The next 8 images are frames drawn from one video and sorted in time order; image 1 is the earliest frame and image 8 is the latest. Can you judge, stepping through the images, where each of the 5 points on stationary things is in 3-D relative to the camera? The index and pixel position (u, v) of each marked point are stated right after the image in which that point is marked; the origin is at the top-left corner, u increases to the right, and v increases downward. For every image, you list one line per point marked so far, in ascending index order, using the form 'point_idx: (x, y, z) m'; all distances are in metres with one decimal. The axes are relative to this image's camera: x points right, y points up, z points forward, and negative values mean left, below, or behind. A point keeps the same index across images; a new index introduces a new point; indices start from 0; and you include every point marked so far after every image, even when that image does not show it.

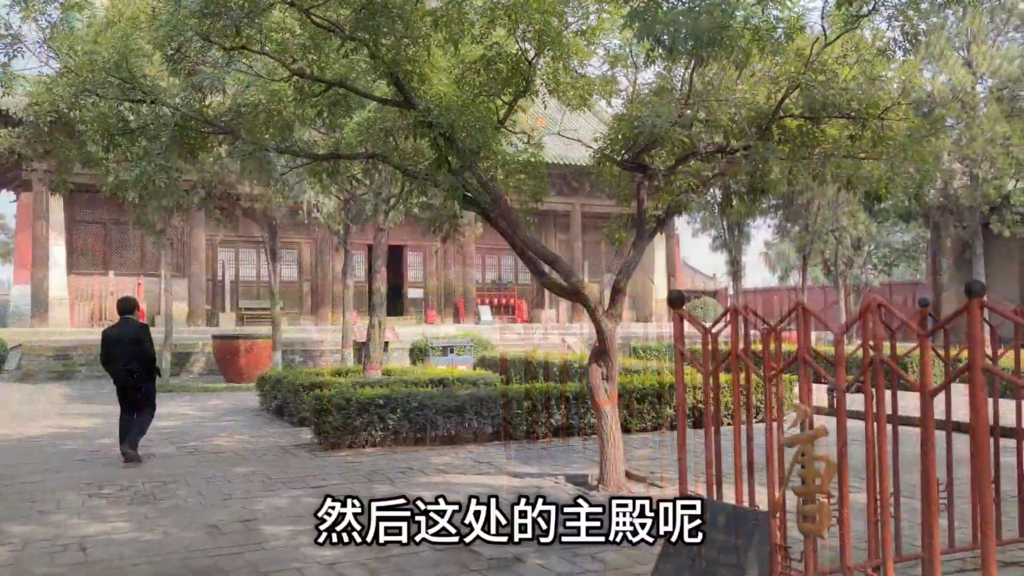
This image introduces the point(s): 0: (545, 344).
0: (+0.7, -1.2, +18.7) m
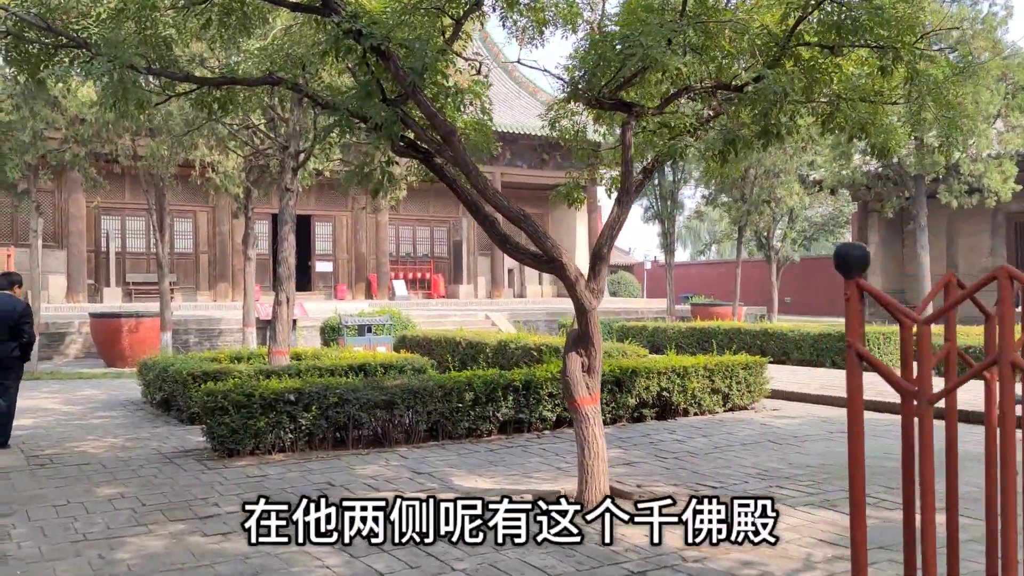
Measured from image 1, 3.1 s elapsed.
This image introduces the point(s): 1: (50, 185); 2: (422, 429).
0: (-0.8, -0.7, +17.3) m
1: (-9.1, +2.0, +17.5) m
2: (-0.7, -1.1, +6.9) m
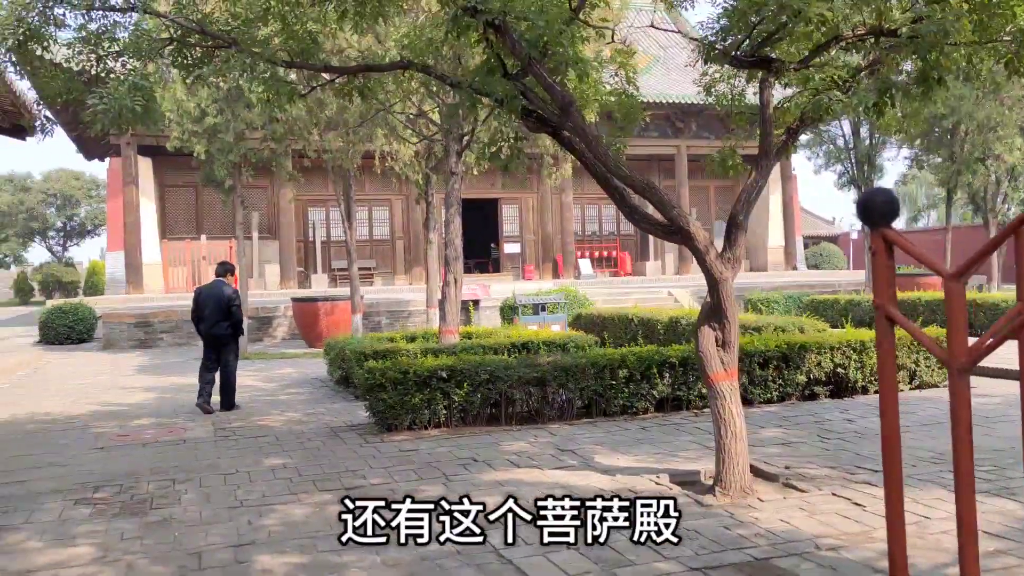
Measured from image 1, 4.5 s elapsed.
0: (+2.7, -0.2, +17.1) m
1: (-5.4, +2.3, +19.0) m
2: (+0.5, -0.9, +6.8) m
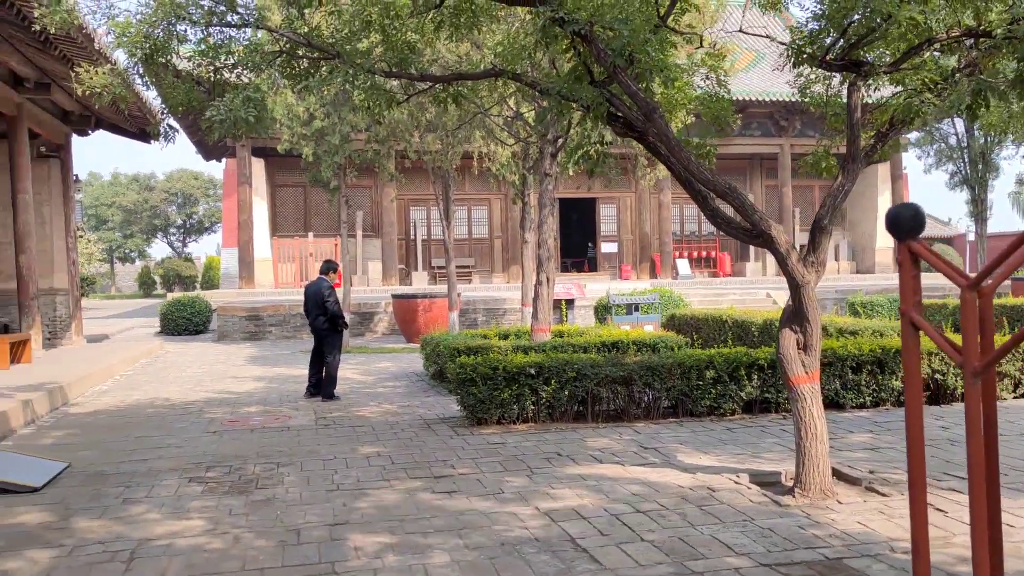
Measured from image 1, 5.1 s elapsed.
0: (+4.5, -0.2, +16.8) m
1: (-3.3, +2.4, +19.7) m
2: (+1.2, -0.9, +6.9) m
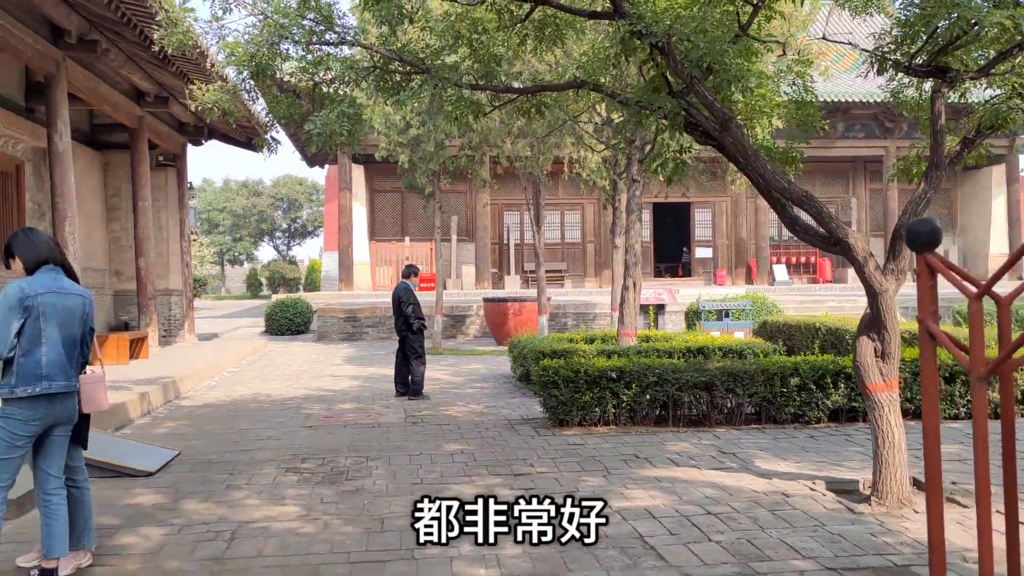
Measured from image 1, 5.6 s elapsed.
0: (+6.3, -0.4, +16.4) m
1: (-1.2, +2.3, +20.1) m
2: (+1.8, -1.0, +6.9) m
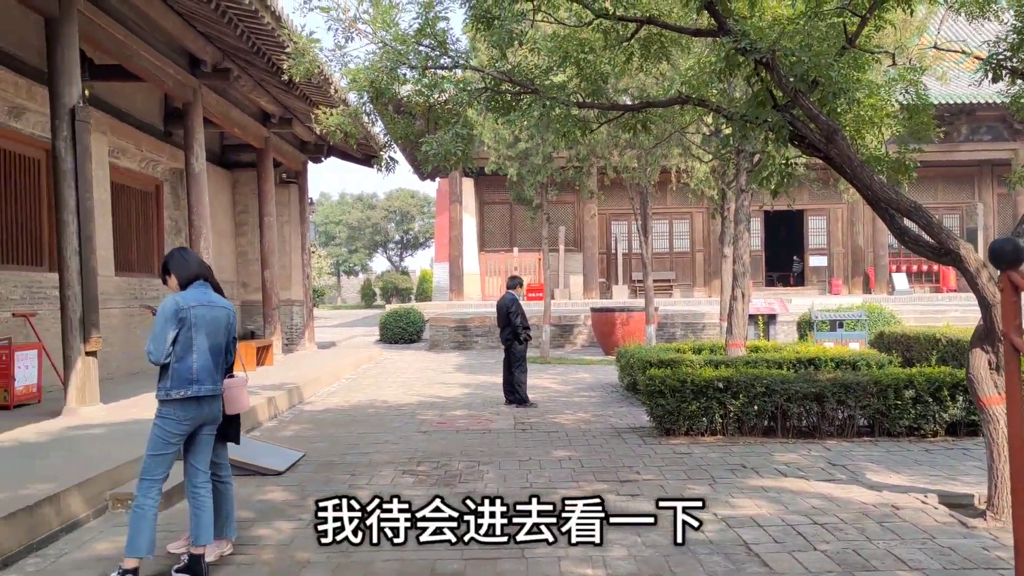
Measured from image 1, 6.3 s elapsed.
0: (+8.2, -0.5, +15.7) m
1: (+1.3, +2.1, +20.3) m
2: (+2.7, -1.0, +6.8) m
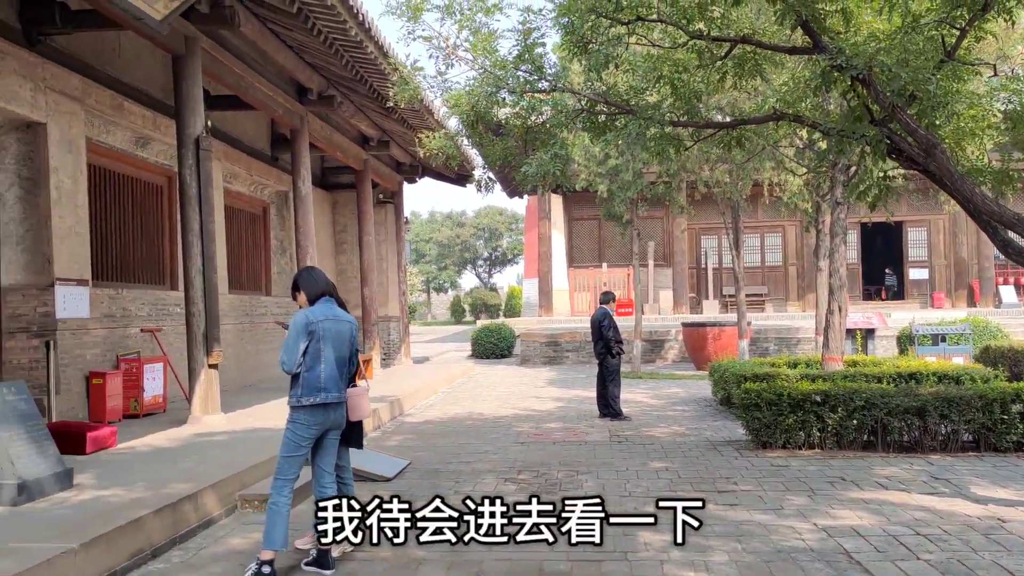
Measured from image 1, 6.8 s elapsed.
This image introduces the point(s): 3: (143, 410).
0: (+9.8, -0.7, +15.0) m
1: (+3.4, +1.7, +20.3) m
2: (+3.4, -1.1, +6.7) m
3: (-3.3, -1.1, +7.8) m
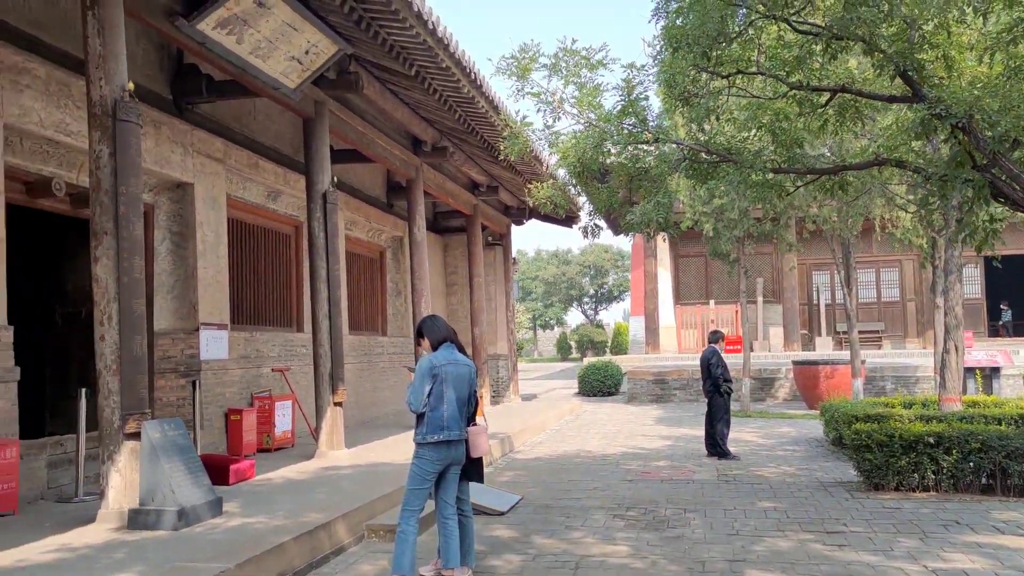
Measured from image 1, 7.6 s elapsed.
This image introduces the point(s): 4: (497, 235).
0: (+11.6, -1.3, +14.0) m
1: (+5.9, +0.9, +20.2) m
2: (+4.3, -1.4, +6.5) m
3: (-2.3, -1.5, +8.4) m
4: (-0.3, +1.0, +16.2) m
